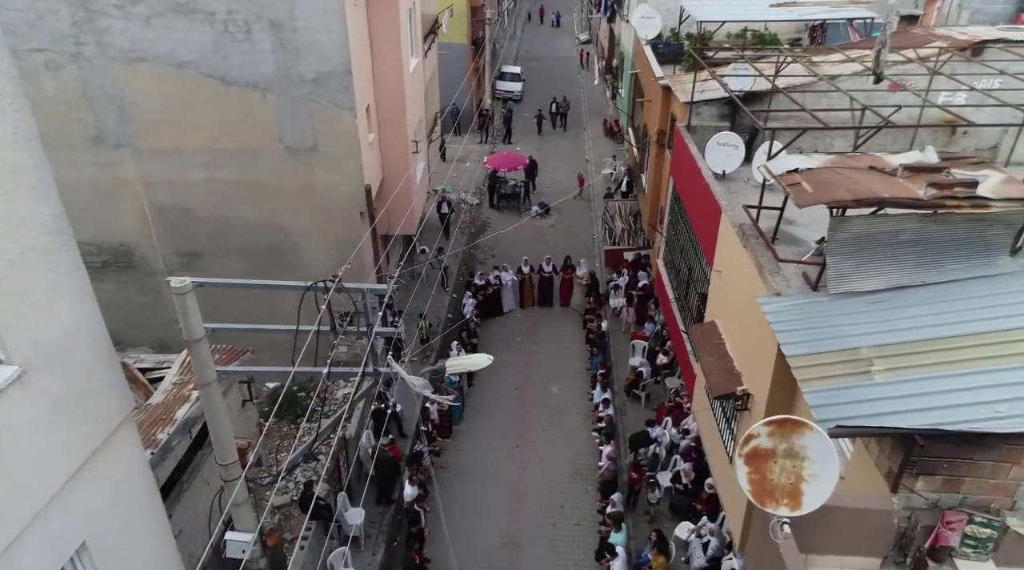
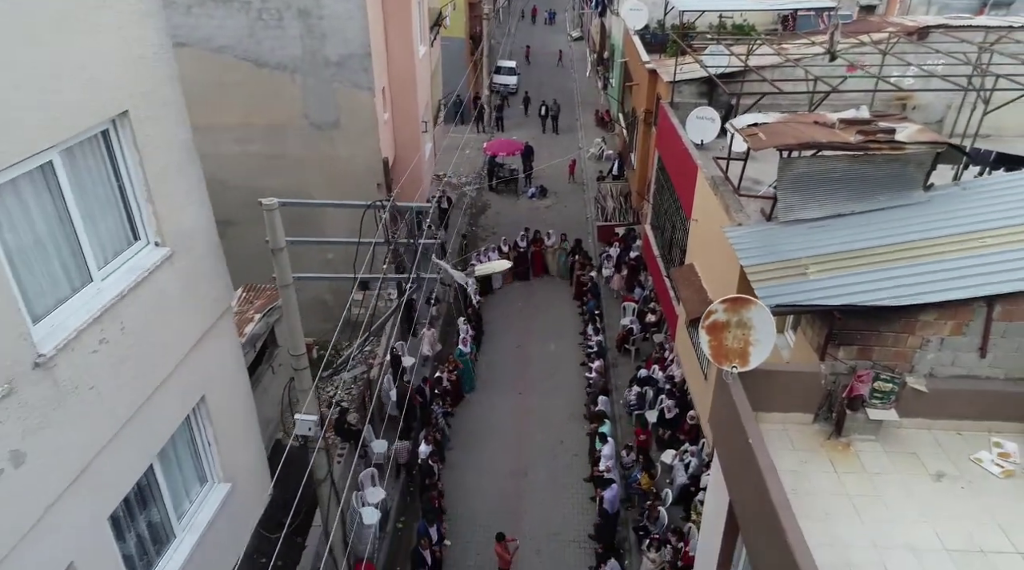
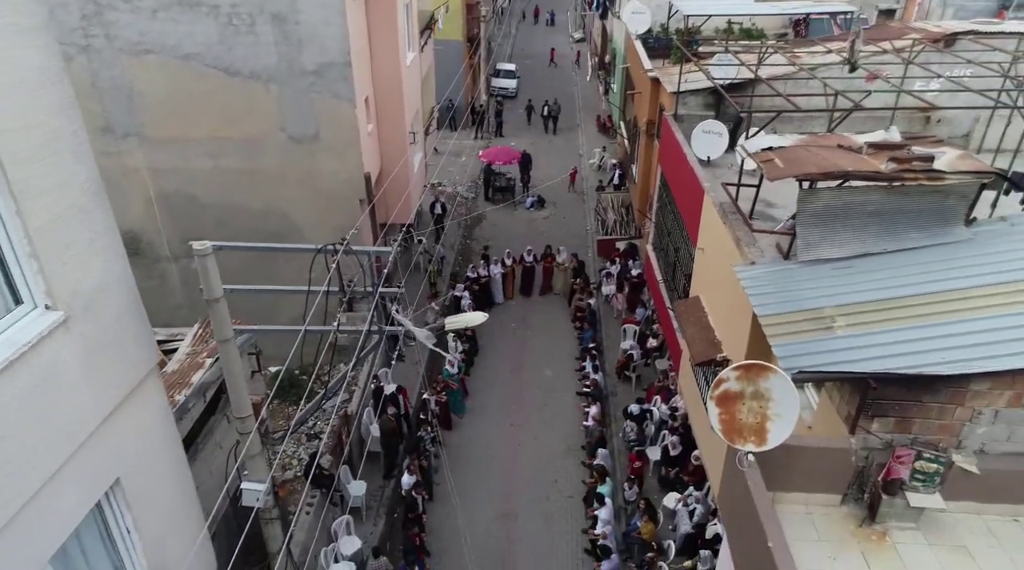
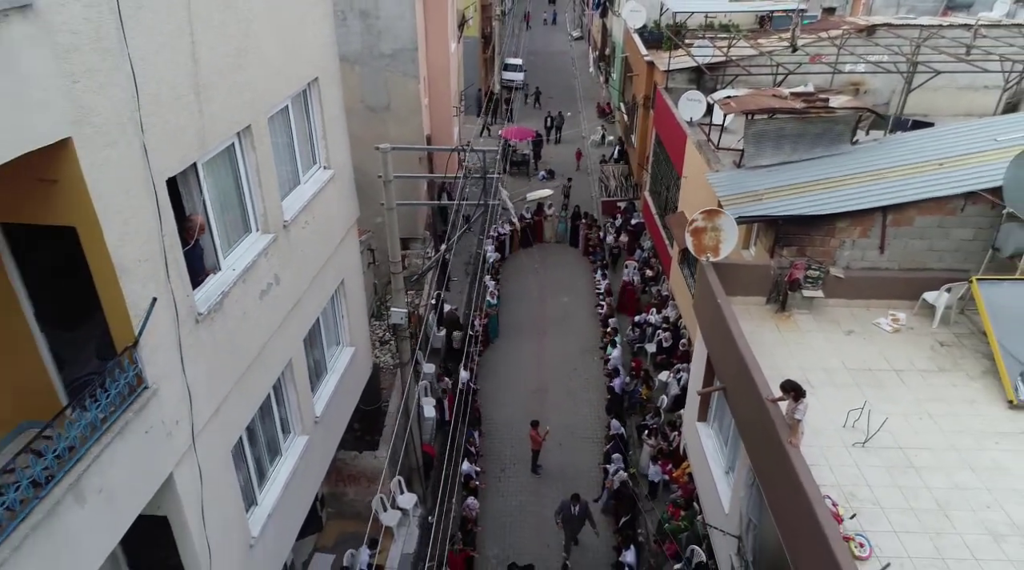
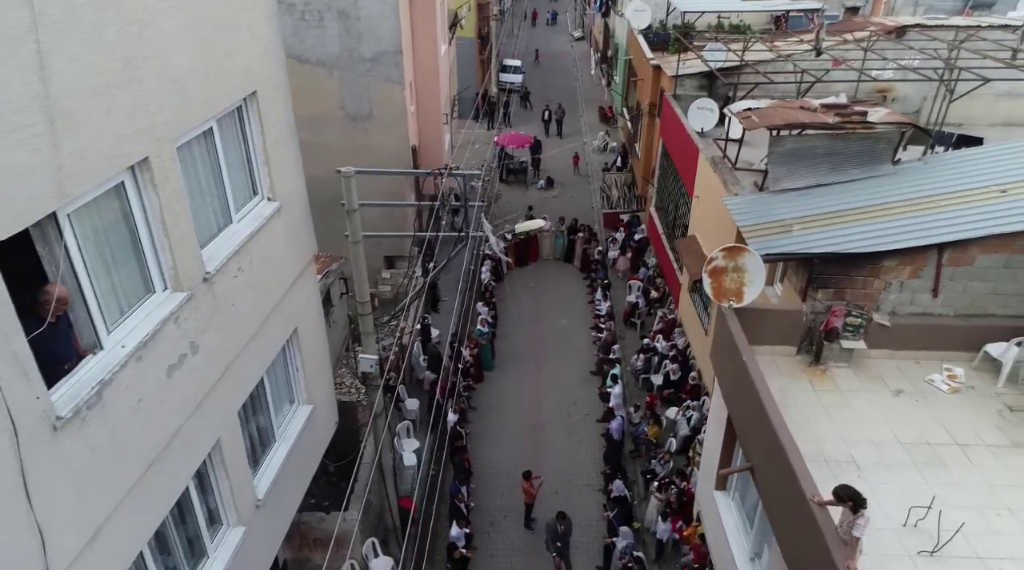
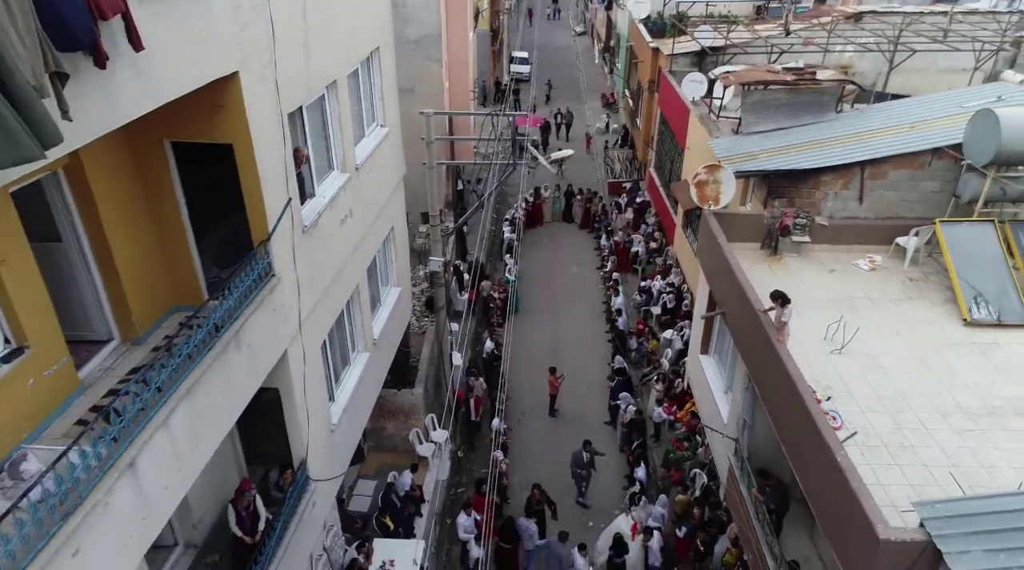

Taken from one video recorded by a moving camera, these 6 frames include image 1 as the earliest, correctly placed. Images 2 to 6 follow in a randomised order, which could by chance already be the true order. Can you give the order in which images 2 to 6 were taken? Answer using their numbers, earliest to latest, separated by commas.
3, 2, 5, 4, 6
